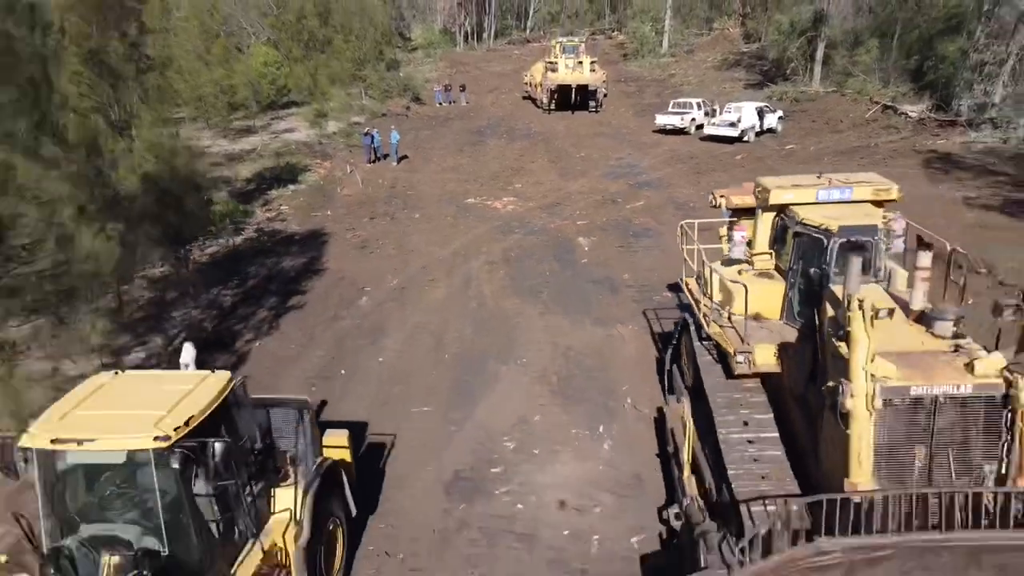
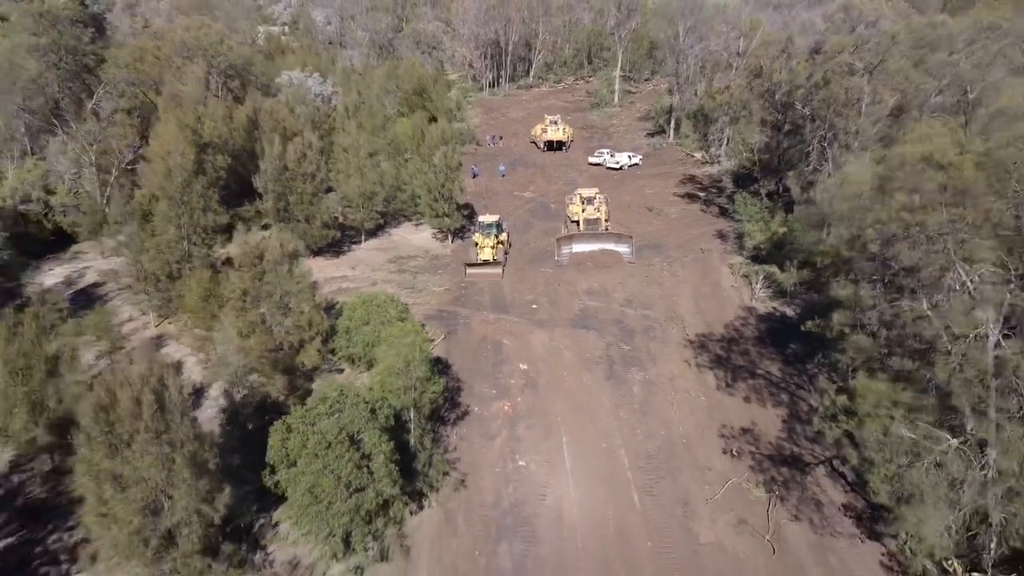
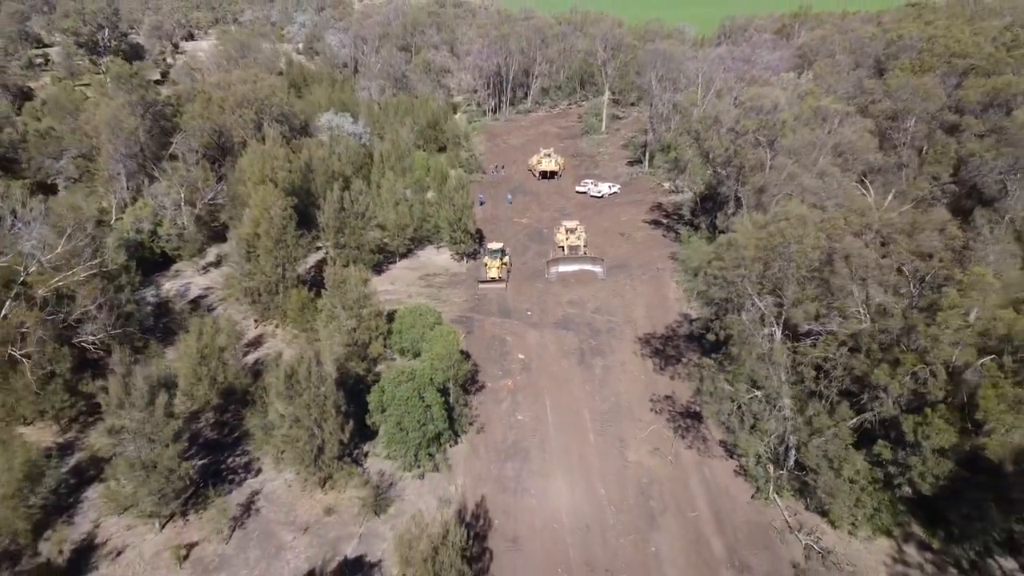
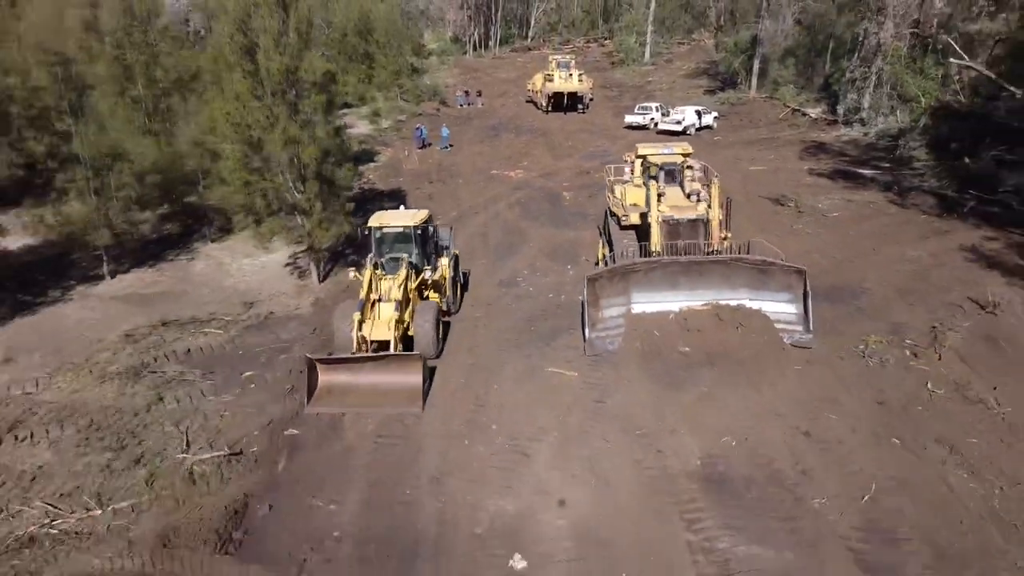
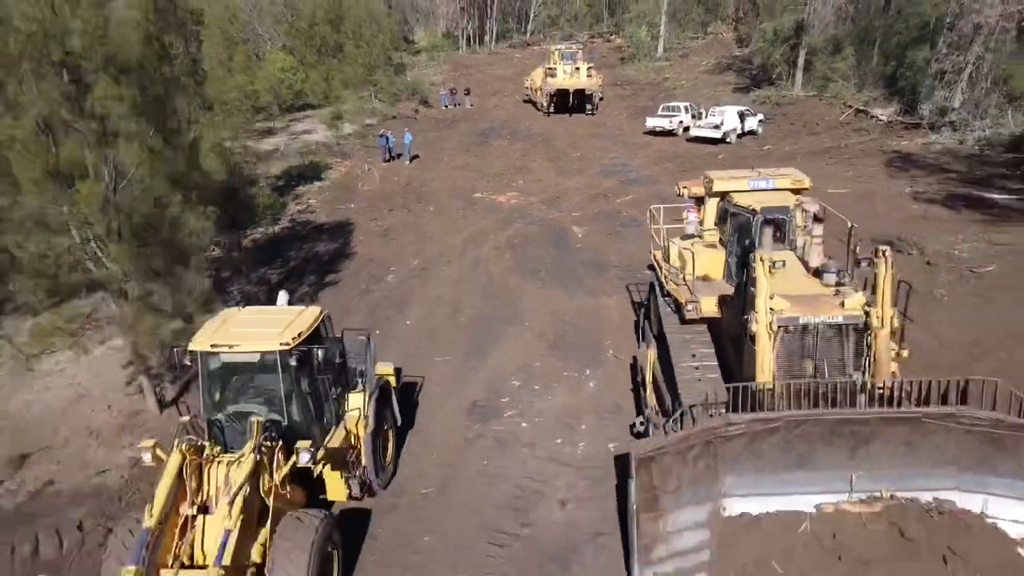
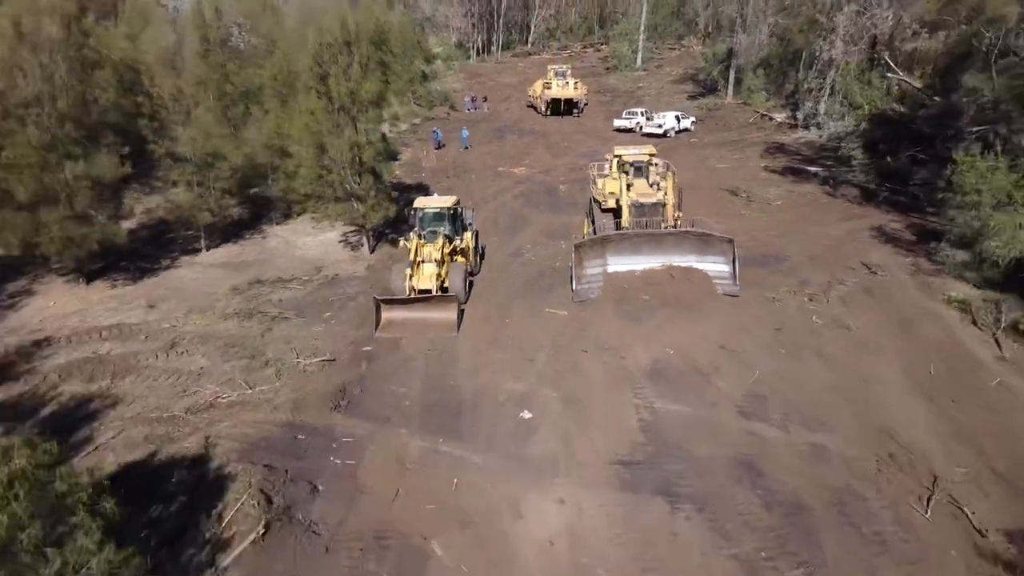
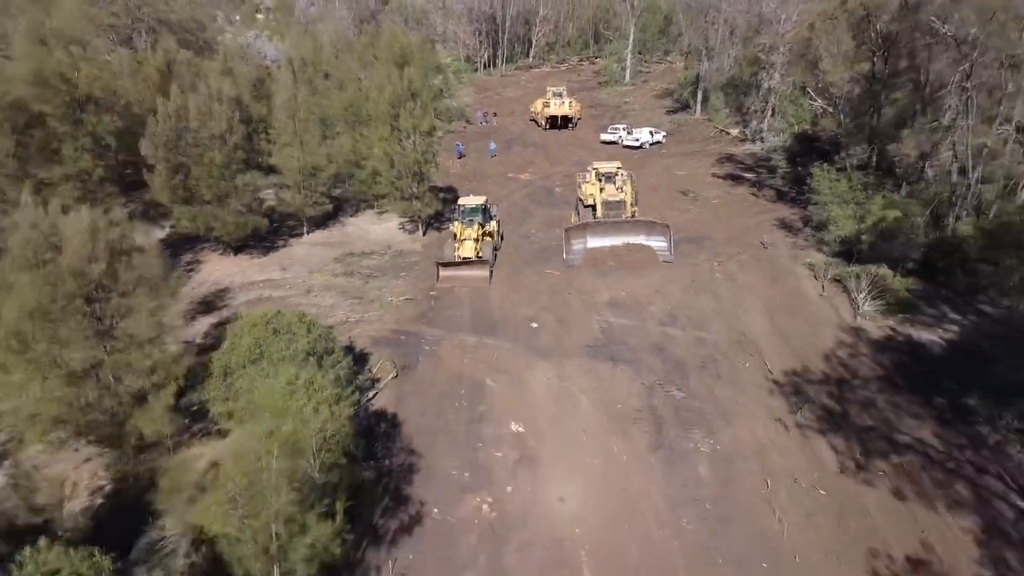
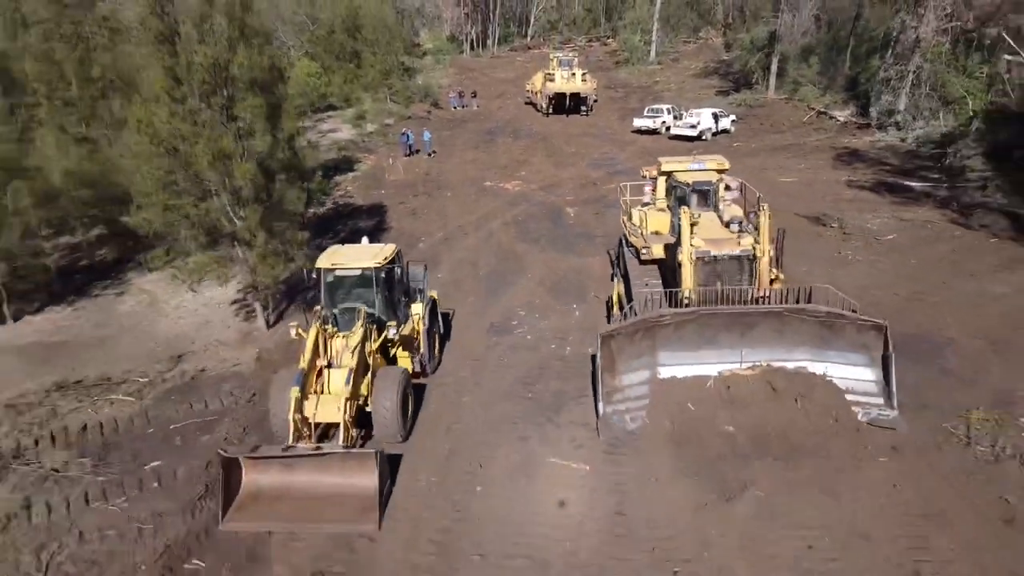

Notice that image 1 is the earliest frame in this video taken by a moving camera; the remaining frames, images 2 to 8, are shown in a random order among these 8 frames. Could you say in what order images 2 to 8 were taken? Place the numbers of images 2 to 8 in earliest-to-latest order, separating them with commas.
5, 8, 4, 6, 7, 2, 3
